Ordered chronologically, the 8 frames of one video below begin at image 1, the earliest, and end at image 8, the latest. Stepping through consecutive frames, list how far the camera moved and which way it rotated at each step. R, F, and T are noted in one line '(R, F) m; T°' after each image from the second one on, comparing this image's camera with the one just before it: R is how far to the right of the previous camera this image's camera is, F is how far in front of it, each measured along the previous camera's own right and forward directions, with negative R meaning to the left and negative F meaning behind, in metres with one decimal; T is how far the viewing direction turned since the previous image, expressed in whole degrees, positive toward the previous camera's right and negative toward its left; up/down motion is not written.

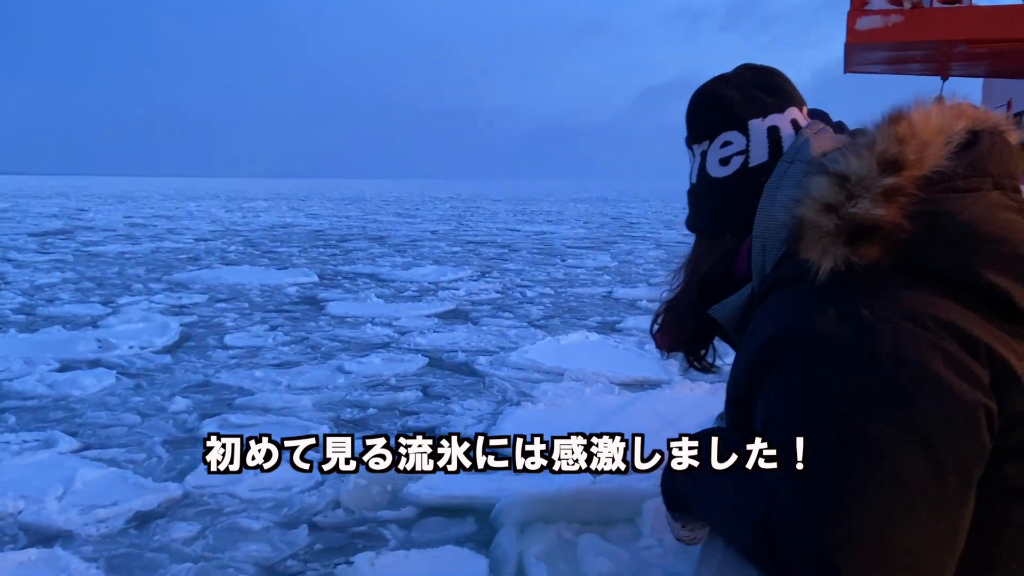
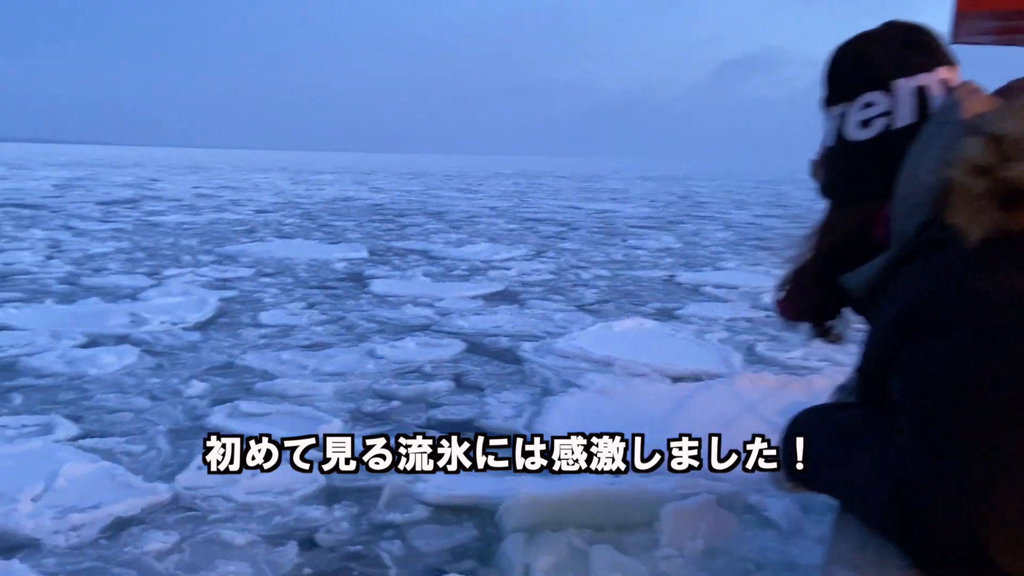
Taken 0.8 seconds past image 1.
(+0.1, +0.3) m; -5°
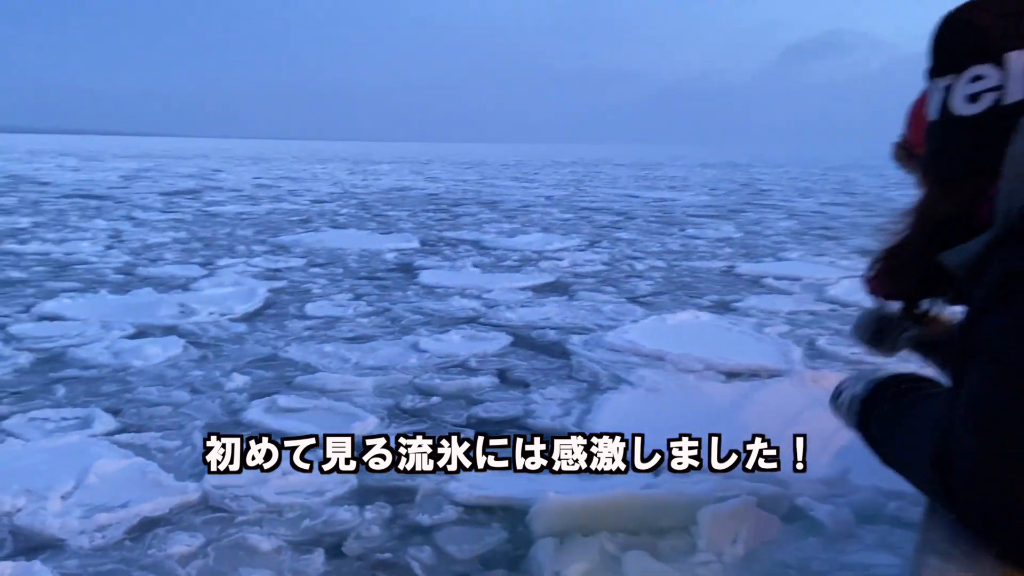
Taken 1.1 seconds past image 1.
(0.0, +0.1) m; -4°
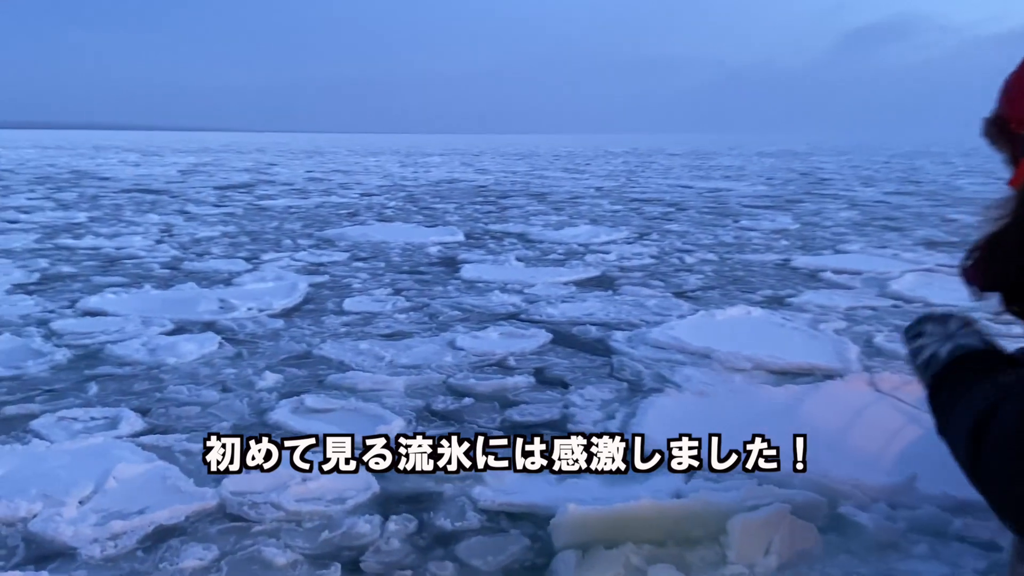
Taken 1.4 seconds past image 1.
(+0.1, +0.1) m; -4°
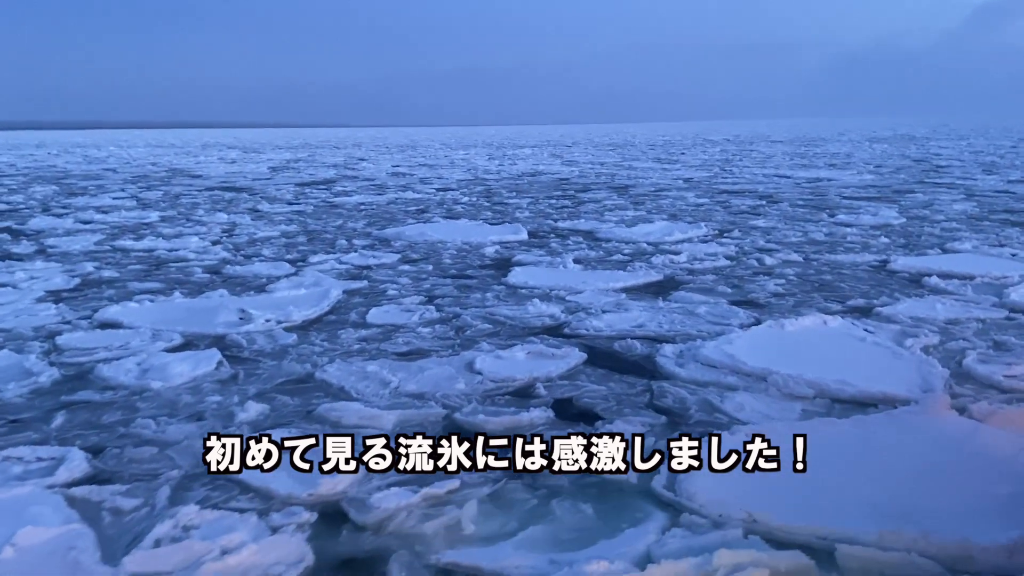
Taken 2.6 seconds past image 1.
(+0.3, +0.4) m; -7°
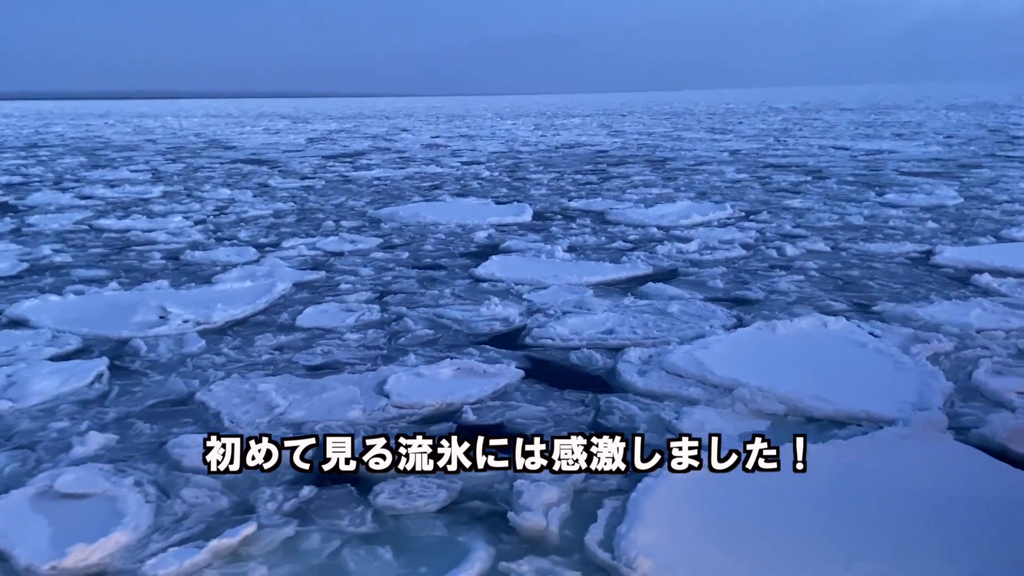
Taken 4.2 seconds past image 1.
(+0.4, +0.5) m; -4°
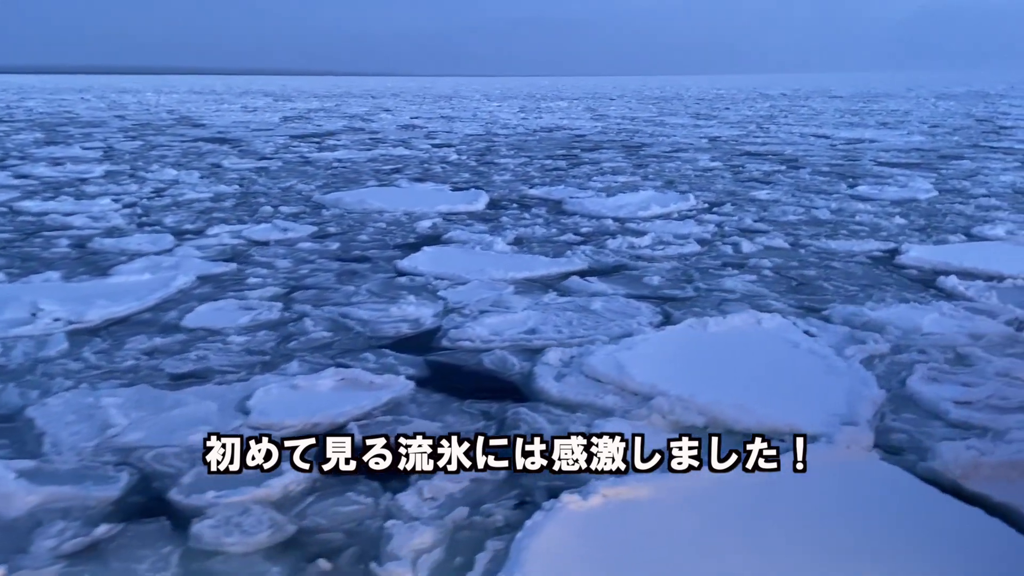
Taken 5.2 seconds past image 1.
(+0.3, +0.3) m; +1°
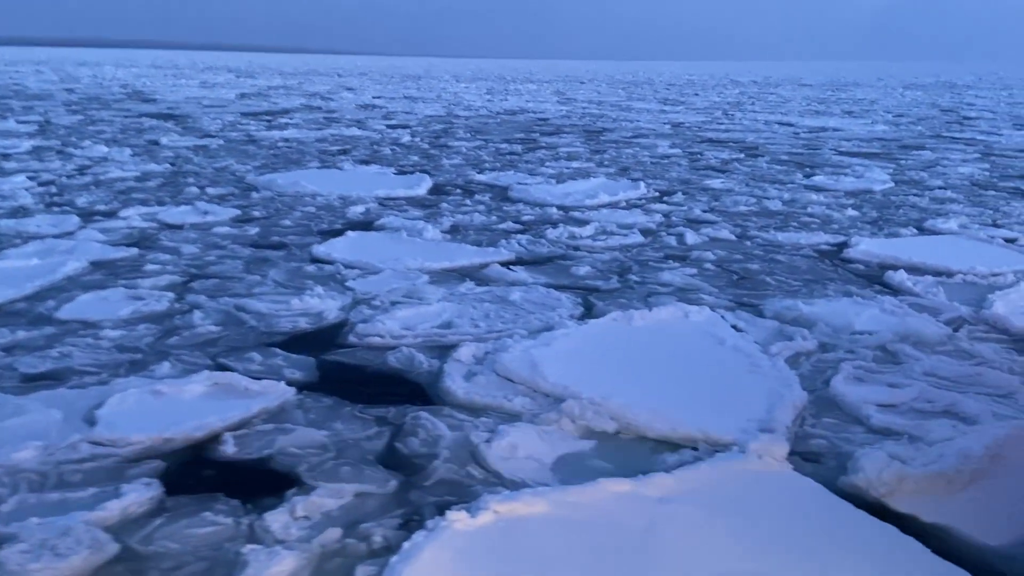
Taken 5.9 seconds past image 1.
(+0.2, +0.2) m; +2°
